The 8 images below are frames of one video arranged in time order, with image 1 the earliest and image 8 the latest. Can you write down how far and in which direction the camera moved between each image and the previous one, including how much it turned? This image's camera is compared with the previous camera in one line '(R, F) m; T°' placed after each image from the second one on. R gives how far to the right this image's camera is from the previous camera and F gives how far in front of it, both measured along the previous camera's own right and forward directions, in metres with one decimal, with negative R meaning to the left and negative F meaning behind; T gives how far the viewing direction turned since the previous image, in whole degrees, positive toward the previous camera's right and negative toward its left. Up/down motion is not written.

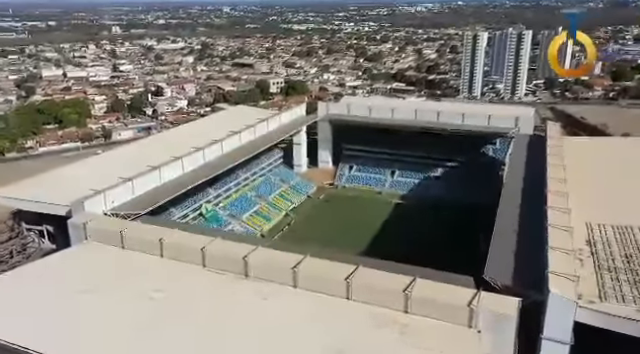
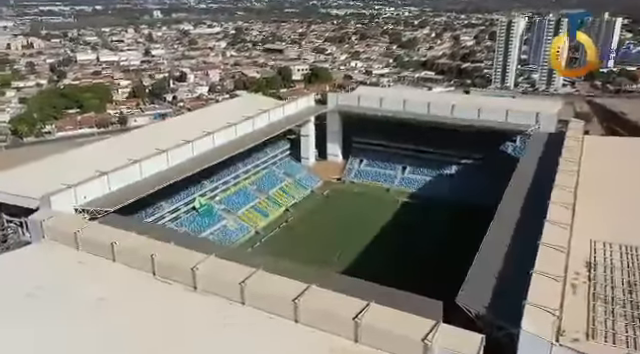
(+2.4, +1.7) m; -5°
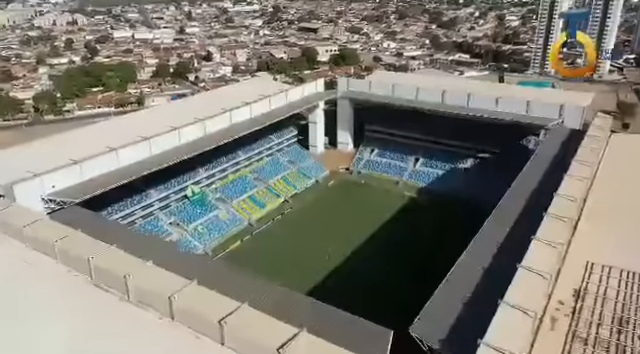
(+2.6, +1.8) m; -5°
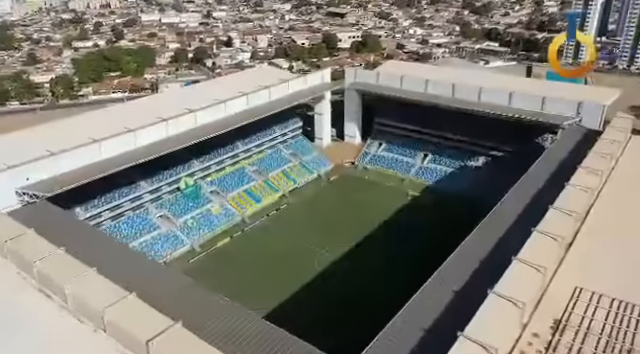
(+2.0, +1.3) m; -4°
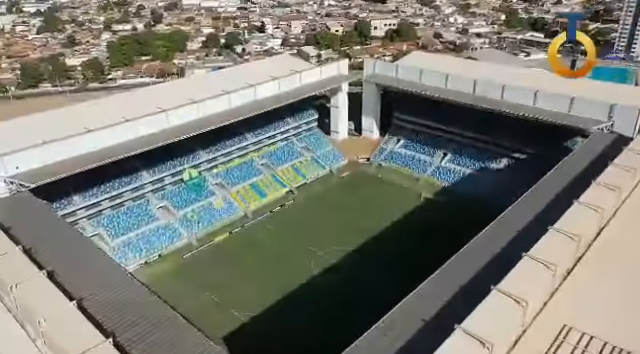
(+2.0, +1.3) m; -5°
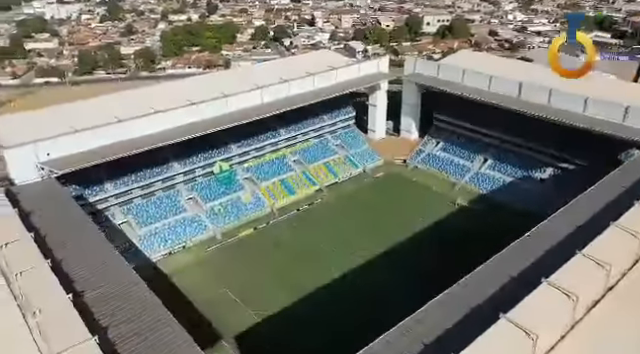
(+1.1, +0.7) m; -6°
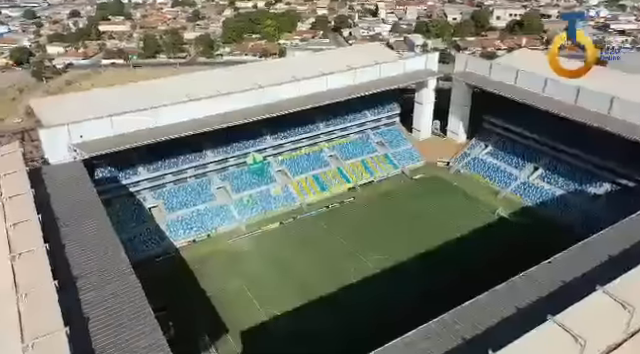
(+1.7, +0.9) m; -7°
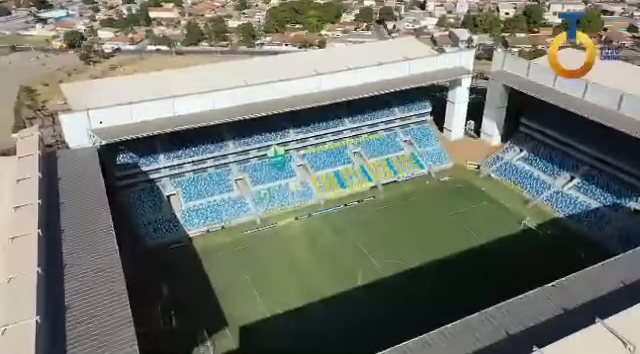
(+1.4, +0.7) m; -6°
